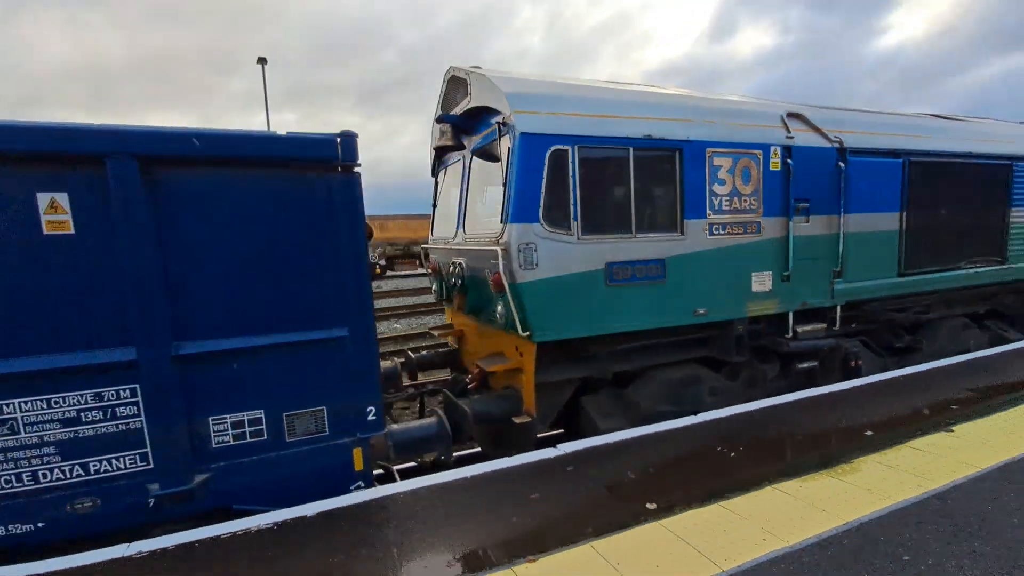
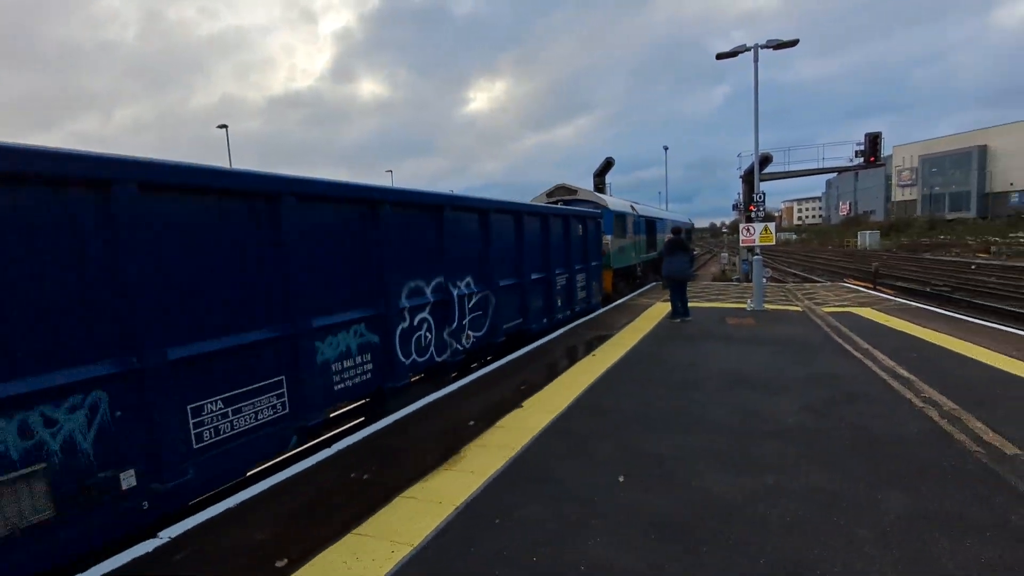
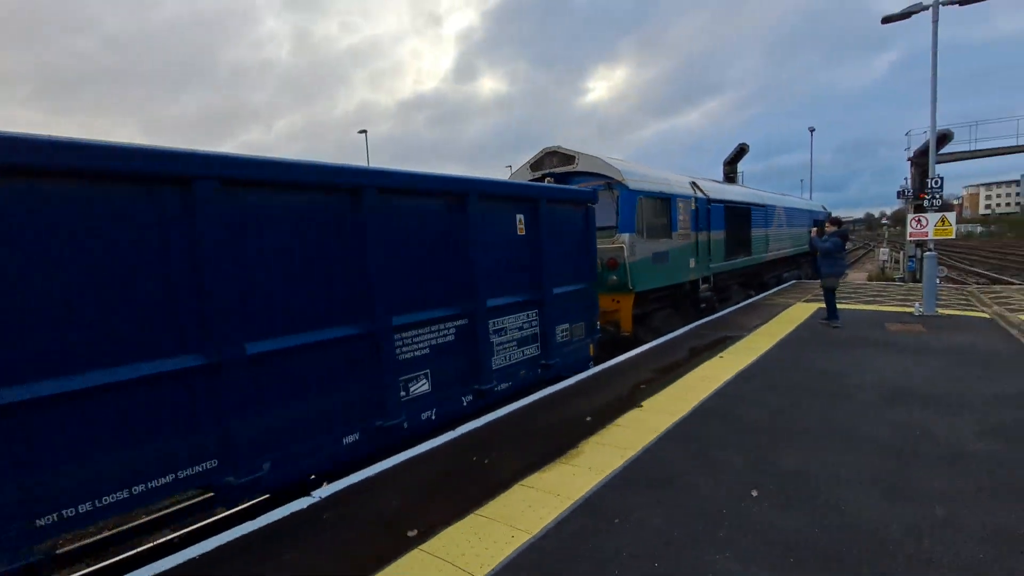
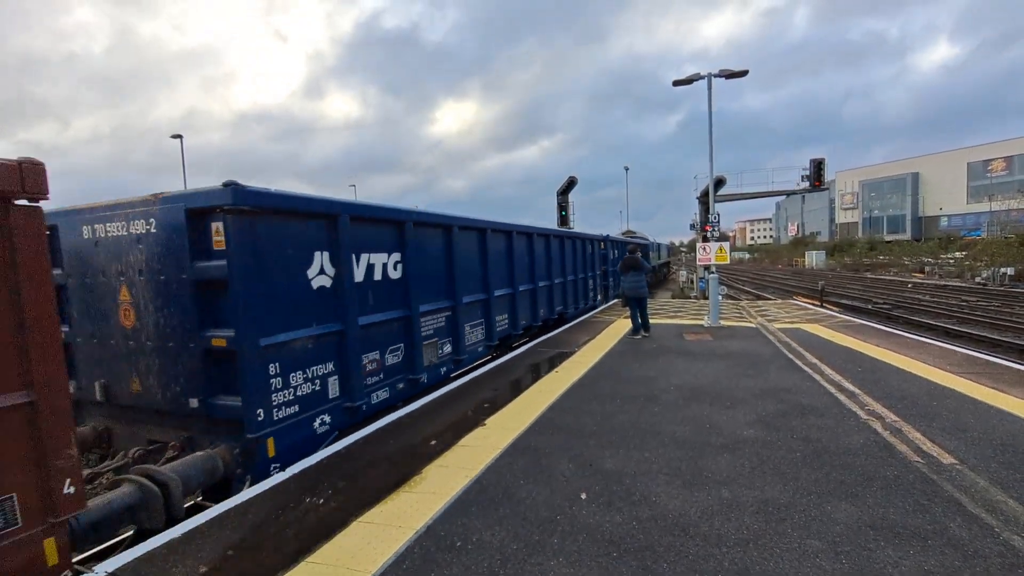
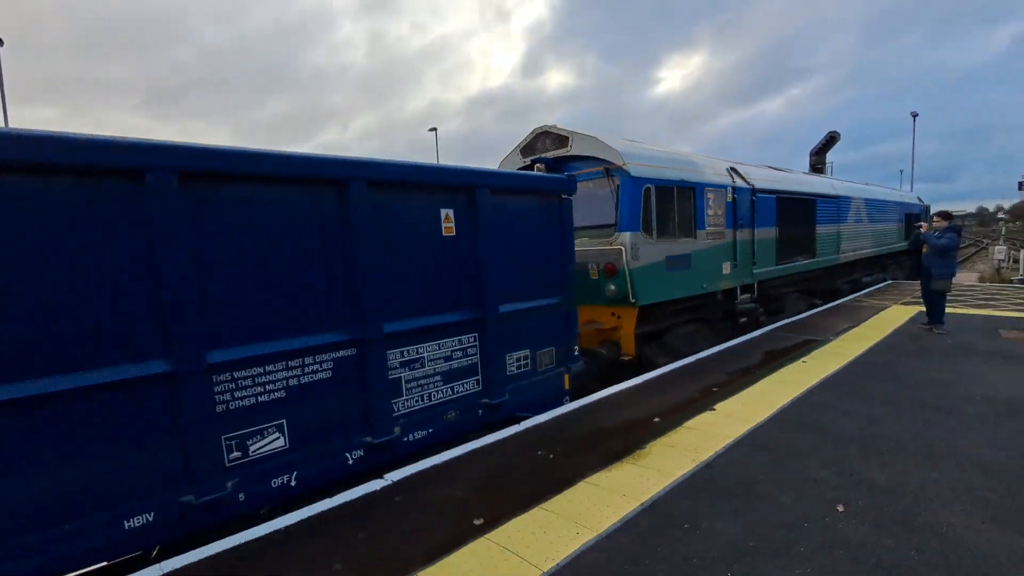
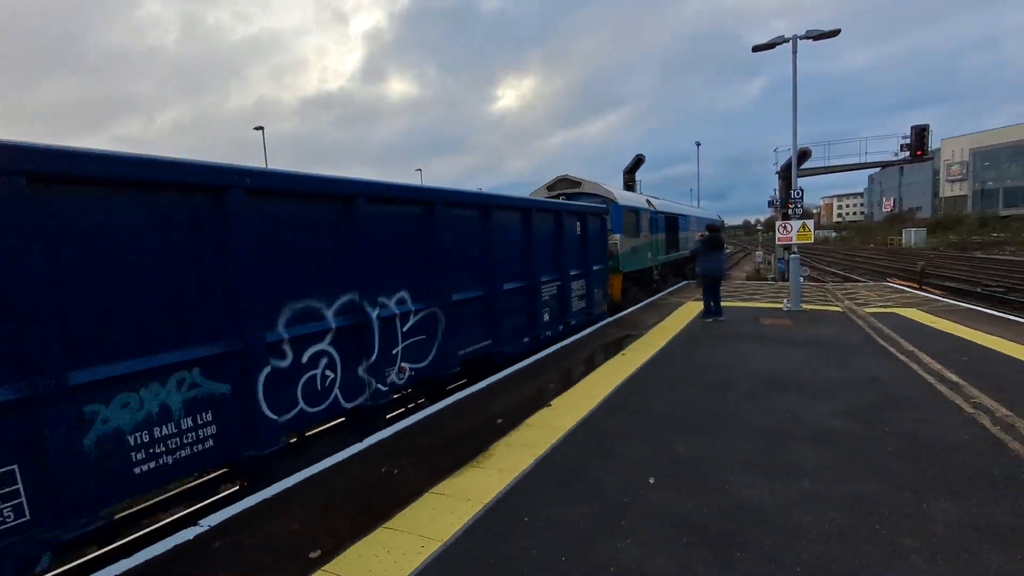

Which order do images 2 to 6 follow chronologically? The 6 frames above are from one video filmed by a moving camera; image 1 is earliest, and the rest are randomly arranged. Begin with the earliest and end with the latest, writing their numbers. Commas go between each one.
5, 3, 6, 2, 4
